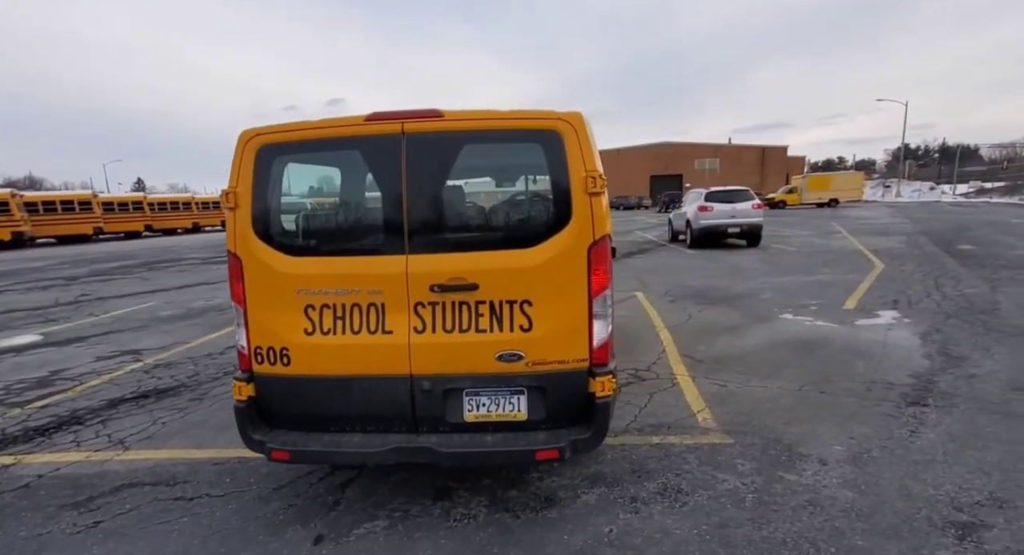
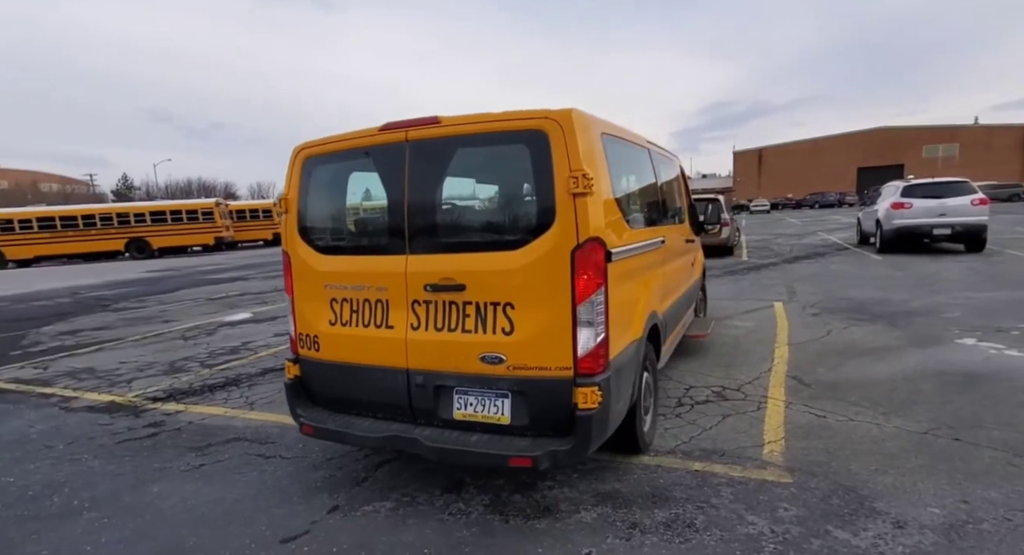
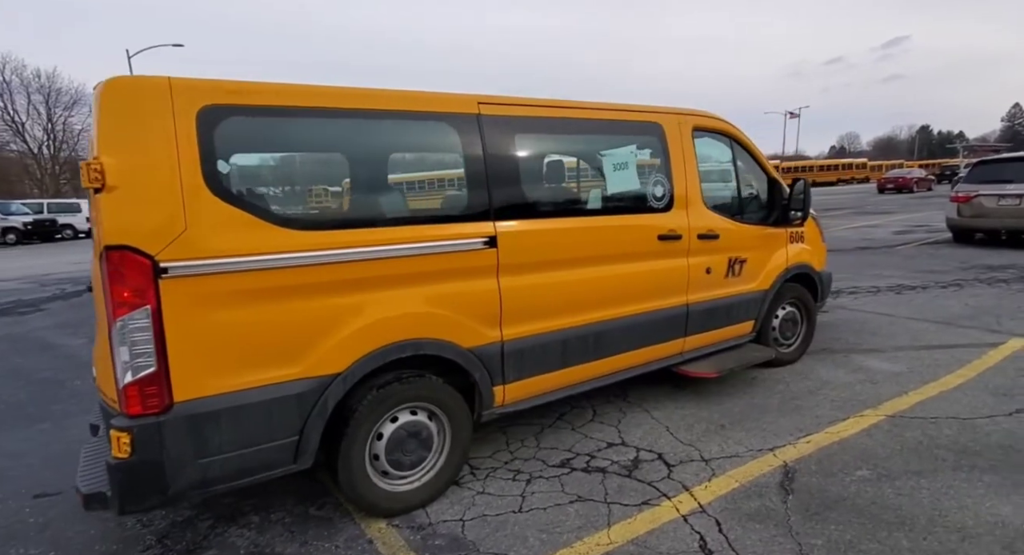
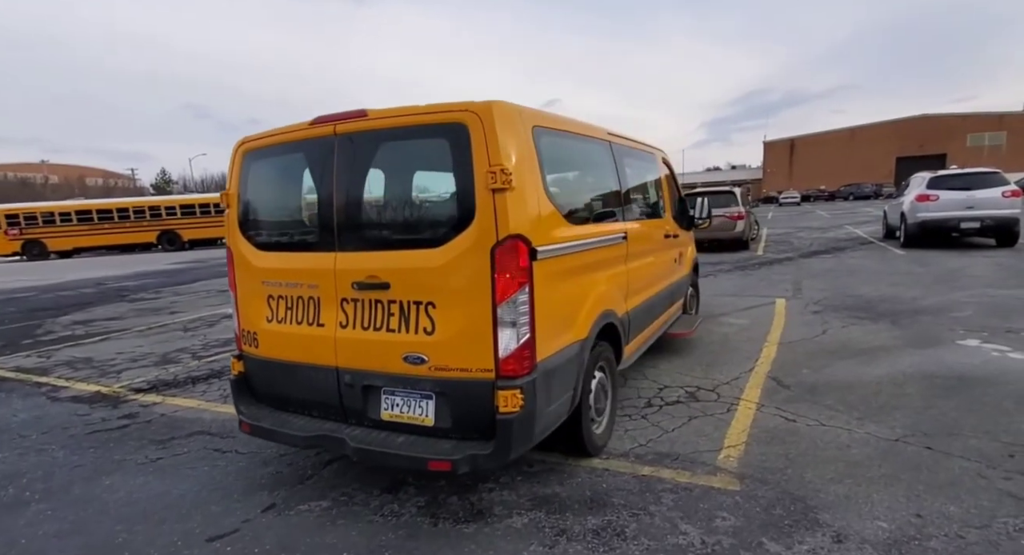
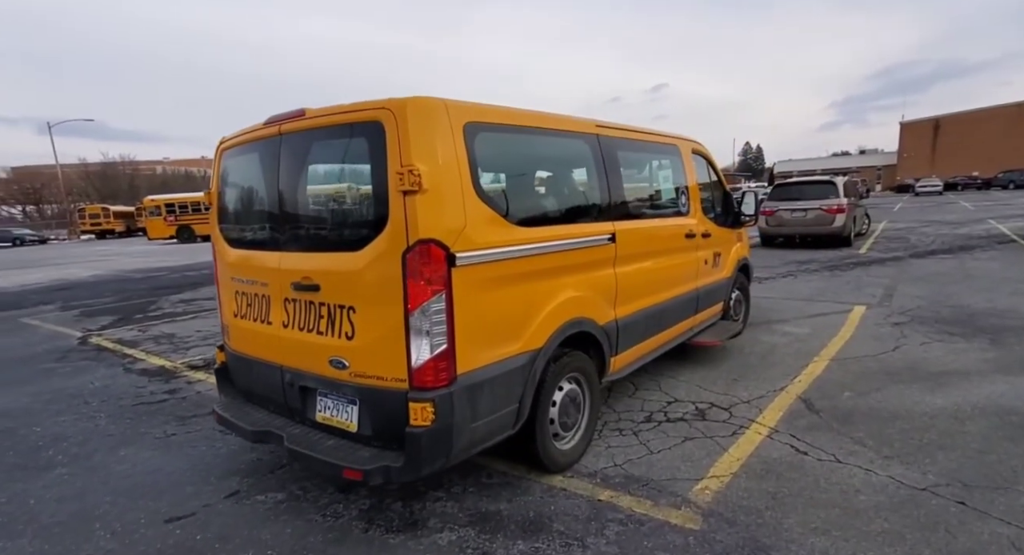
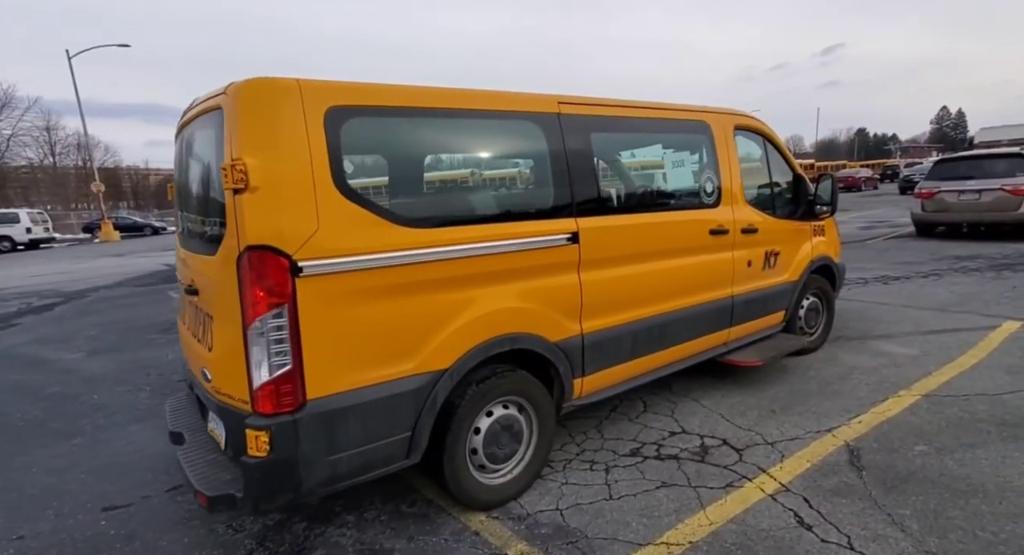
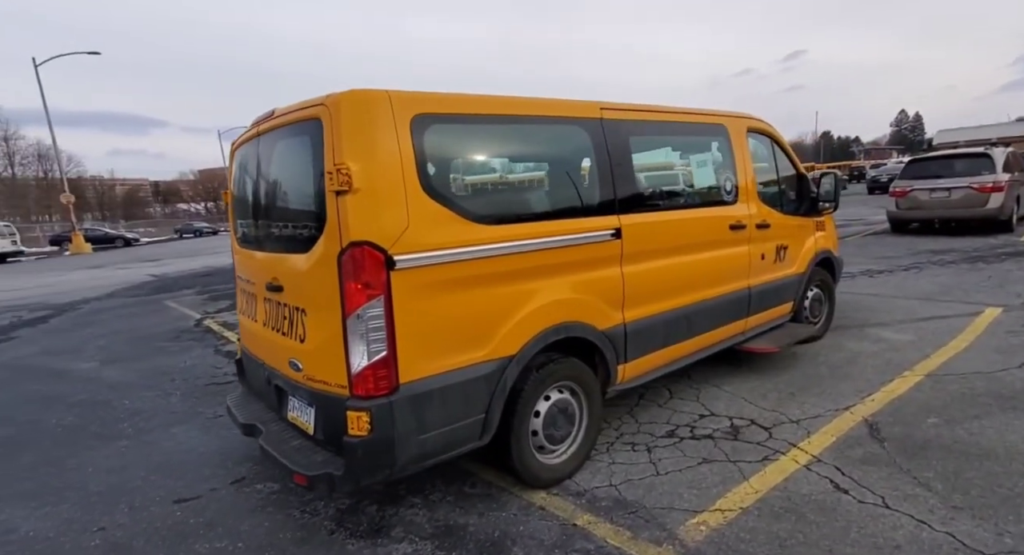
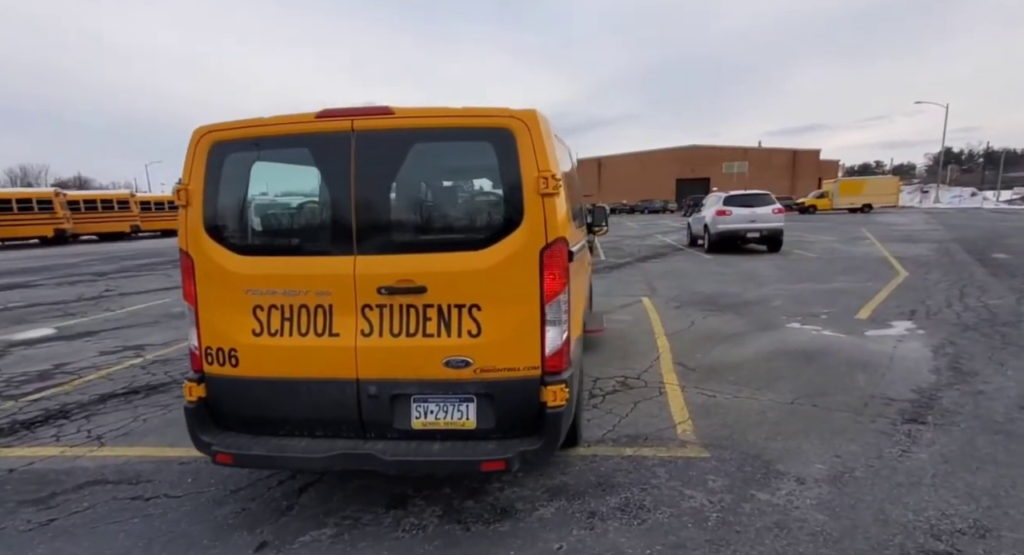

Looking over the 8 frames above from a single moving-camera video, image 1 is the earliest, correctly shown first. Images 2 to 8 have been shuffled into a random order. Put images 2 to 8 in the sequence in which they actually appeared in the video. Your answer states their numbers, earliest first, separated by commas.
8, 2, 4, 5, 7, 6, 3
